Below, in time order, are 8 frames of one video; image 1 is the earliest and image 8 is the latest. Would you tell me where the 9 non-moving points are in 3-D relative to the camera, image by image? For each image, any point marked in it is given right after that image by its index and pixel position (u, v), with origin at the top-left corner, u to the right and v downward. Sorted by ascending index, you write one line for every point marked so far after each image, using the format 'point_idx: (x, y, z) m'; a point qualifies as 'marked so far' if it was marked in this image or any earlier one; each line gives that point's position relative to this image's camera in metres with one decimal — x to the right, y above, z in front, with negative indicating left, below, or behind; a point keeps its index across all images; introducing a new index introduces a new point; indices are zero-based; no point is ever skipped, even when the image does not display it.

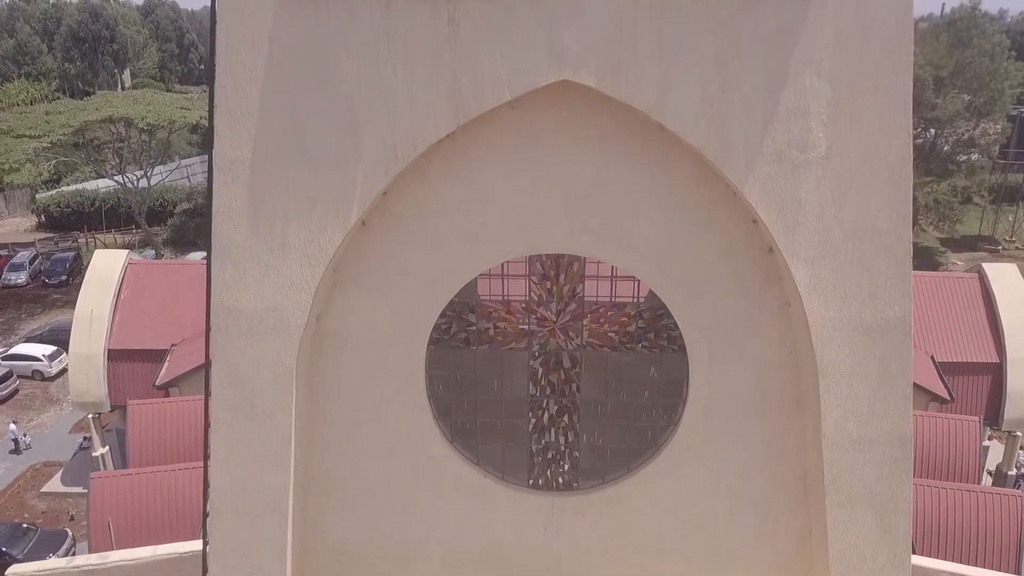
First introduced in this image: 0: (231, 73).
0: (-2.4, +1.8, +6.9) m
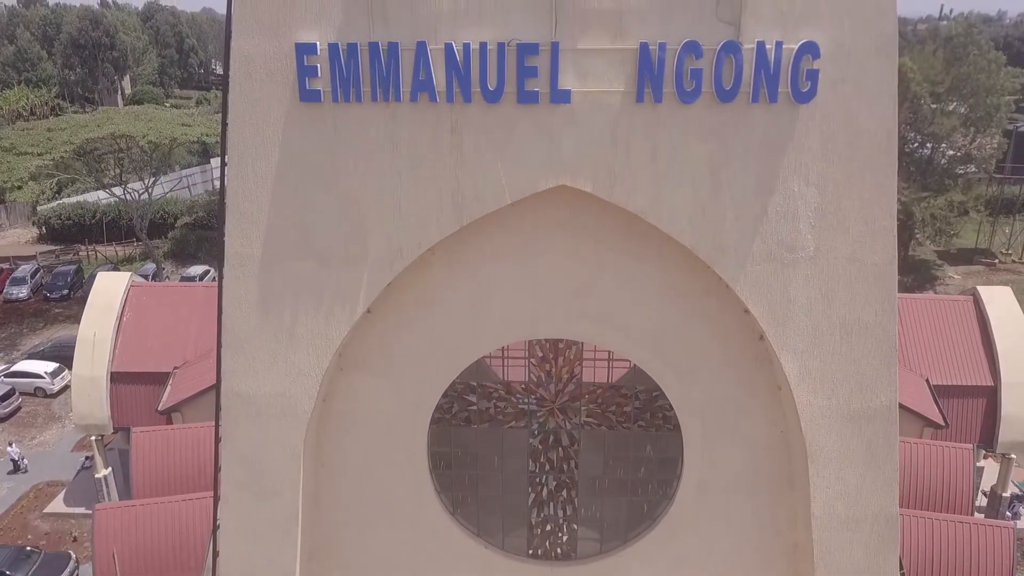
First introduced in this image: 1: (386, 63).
0: (-2.4, +1.0, +7.2) m
1: (-1.0, +1.9, +6.7) m
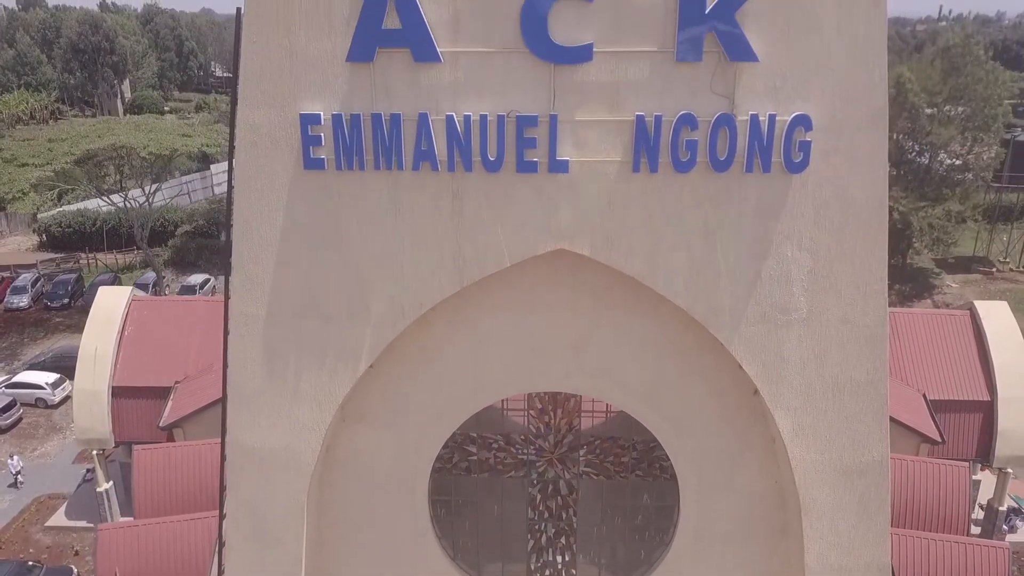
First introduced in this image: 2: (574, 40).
0: (-2.4, +0.4, +7.3) m
1: (-1.0, +1.3, +6.9) m
2: (+0.5, +2.0, +6.6) m
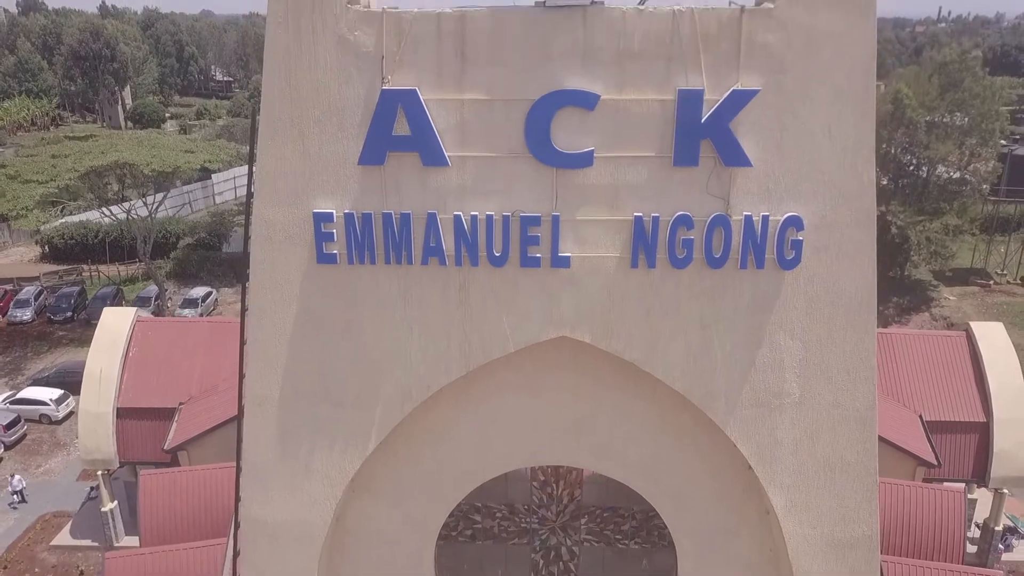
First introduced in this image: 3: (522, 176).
0: (-2.4, -0.4, +7.6) m
1: (-1.0, +0.5, +7.2) m
2: (+0.5, +1.2, +6.9) m
3: (+0.1, +1.0, +7.0) m
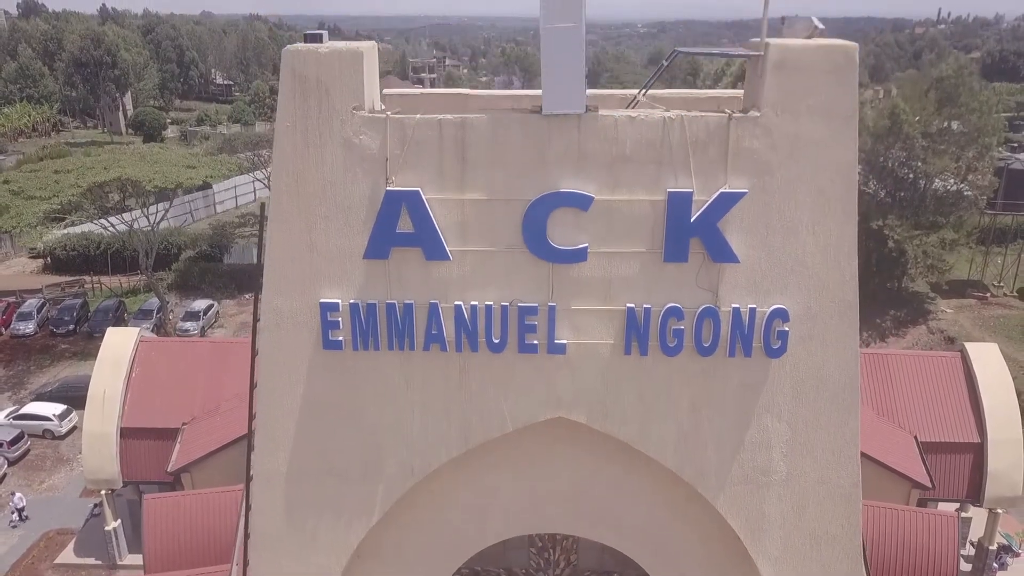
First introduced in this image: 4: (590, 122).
0: (-2.4, -1.2, +7.9) m
1: (-1.0, -0.3, +7.5) m
2: (+0.5, +0.4, +7.2) m
3: (+0.1, +0.2, +7.3) m
4: (+0.7, +1.4, +6.9) m
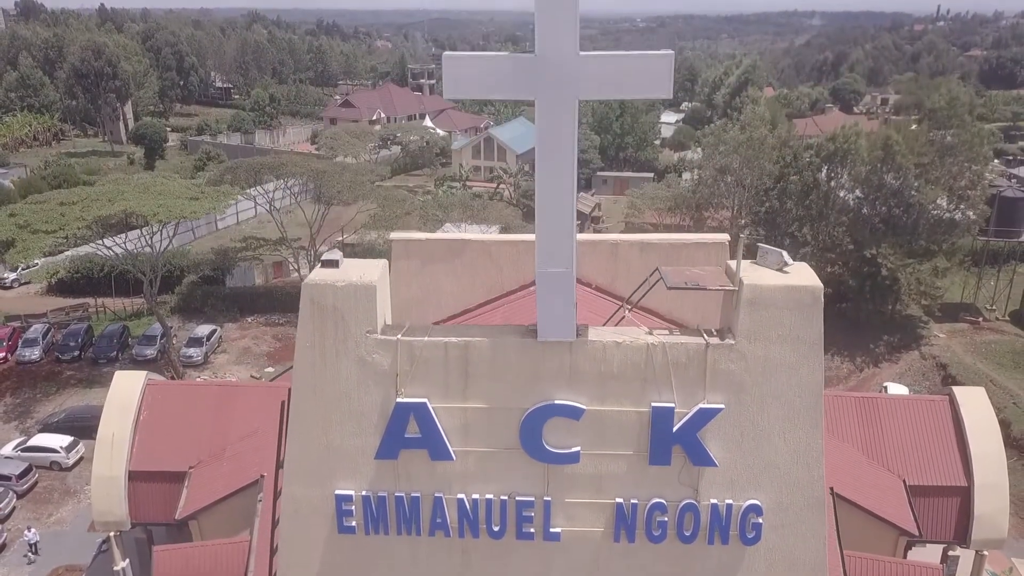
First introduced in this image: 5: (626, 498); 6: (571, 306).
0: (-2.4, -3.1, +8.6) m
1: (-1.0, -2.2, +8.2) m
2: (+0.5, -1.5, +7.9) m
3: (+0.1, -1.8, +8.0) m
4: (+0.7, -0.5, +7.6) m
5: (+1.1, -2.1, +8.1) m
6: (+0.5, -0.2, +7.4) m
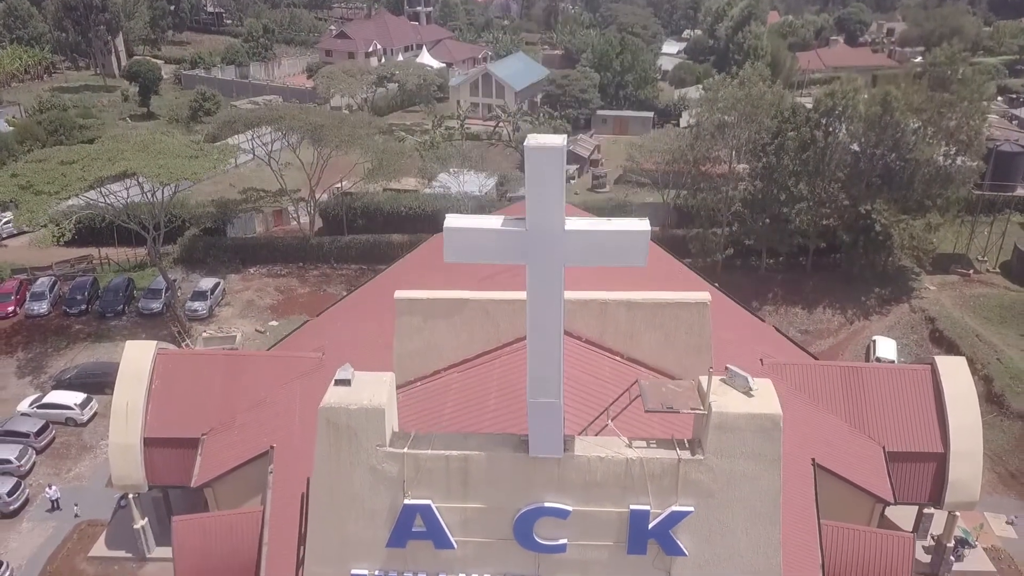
0: (-2.5, -4.3, +9.8) m
1: (-1.1, -3.4, +9.3) m
2: (+0.5, -2.8, +8.9) m
3: (0.0, -3.0, +9.1) m
4: (+0.6, -1.8, +8.5) m
5: (+1.1, -3.3, +9.2) m
6: (+0.5, -1.5, +8.3) m
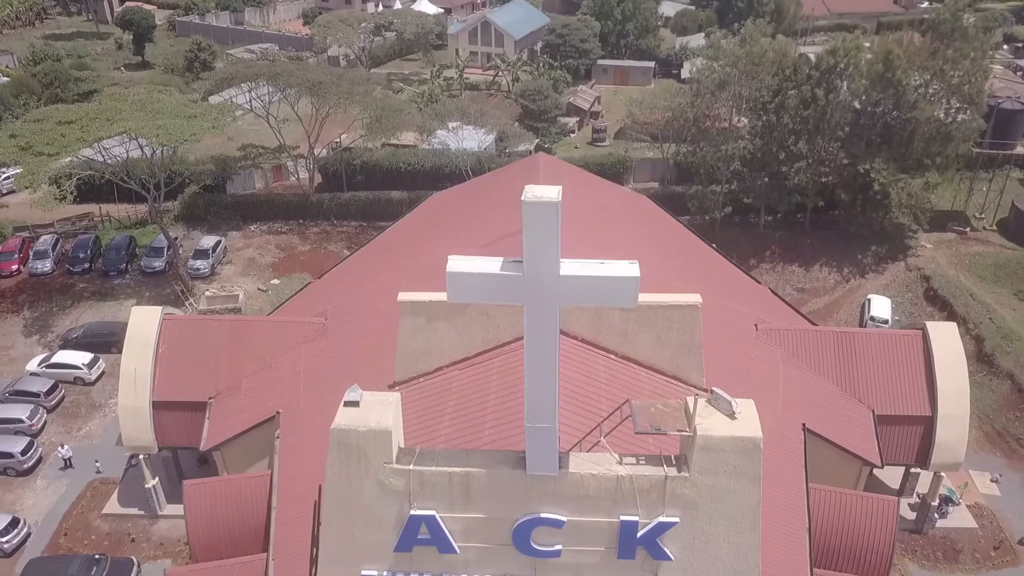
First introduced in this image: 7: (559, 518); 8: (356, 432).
0: (-2.5, -4.5, +10.6) m
1: (-1.1, -3.7, +10.0) m
2: (+0.4, -3.0, +9.6) m
3: (0.0, -3.3, +9.8) m
4: (+0.6, -2.1, +9.1) m
5: (+1.1, -3.6, +9.9) m
6: (+0.5, -1.8, +8.9) m
7: (+0.5, -2.7, +9.3) m
8: (-1.8, -1.6, +9.0) m
